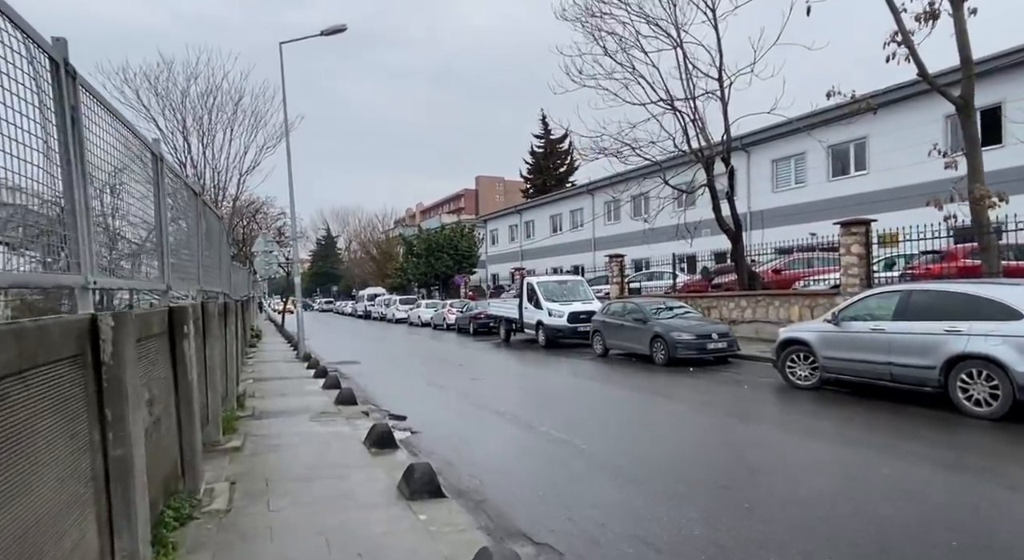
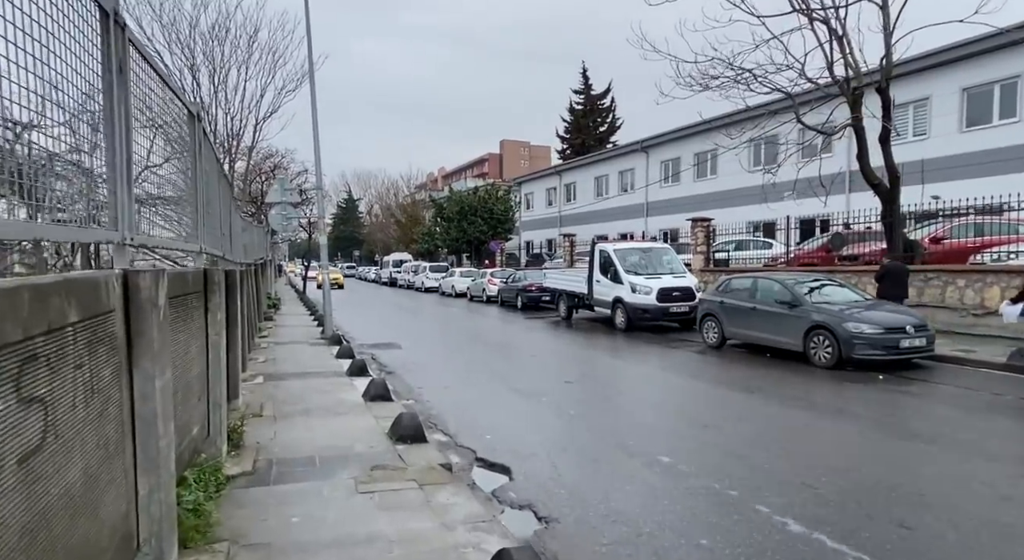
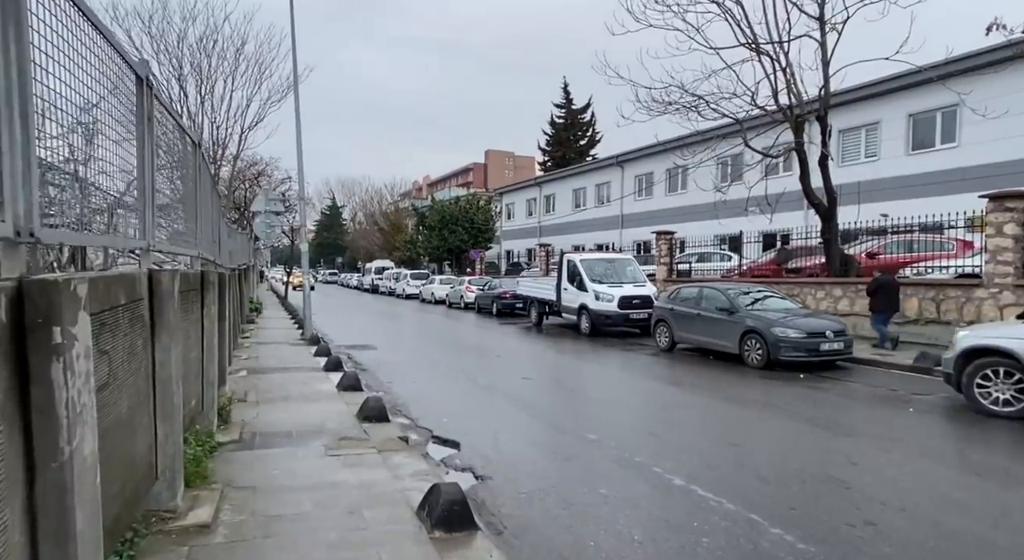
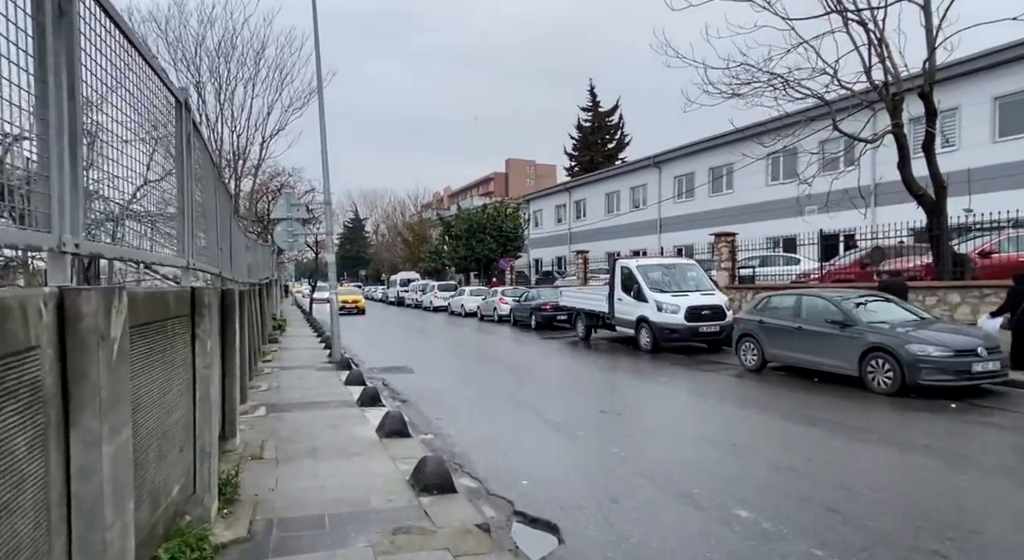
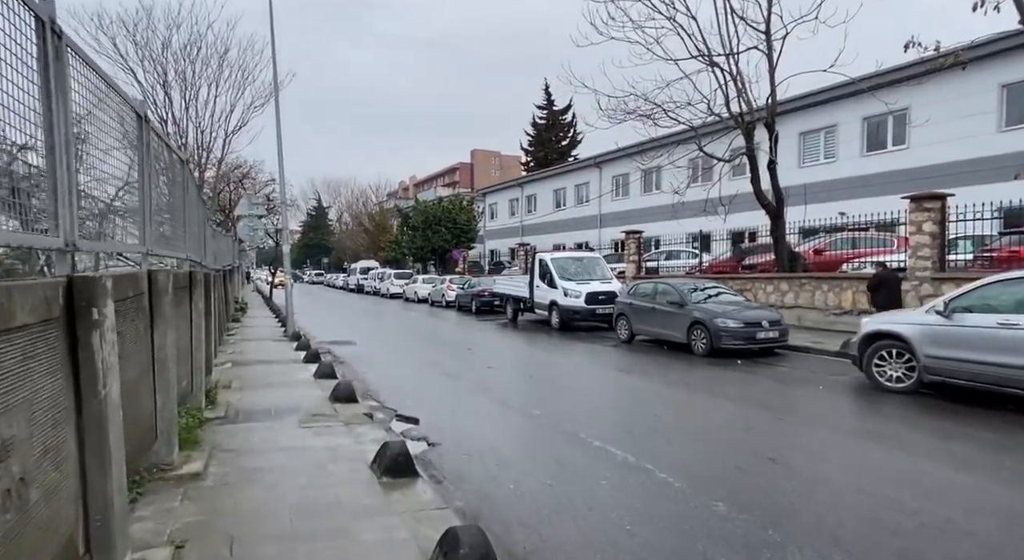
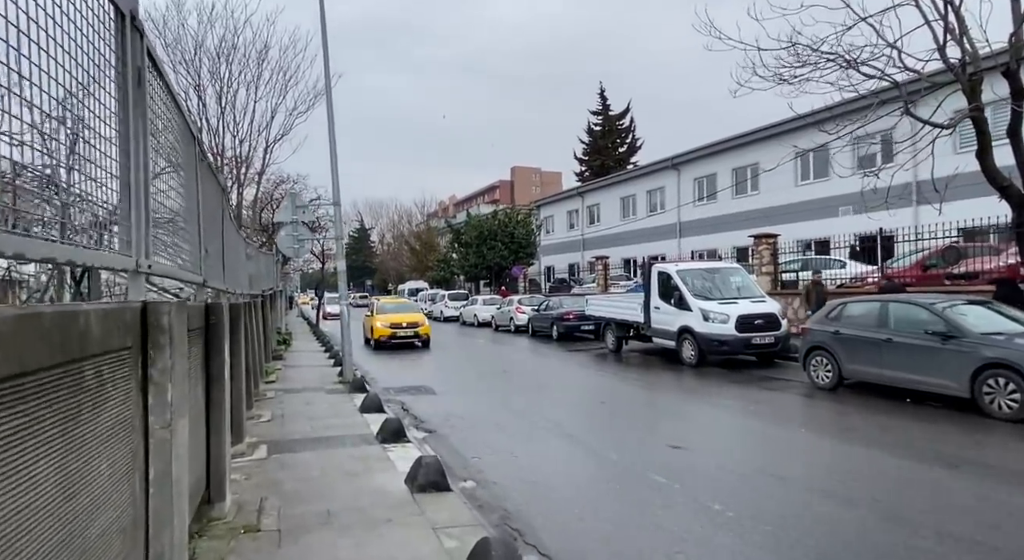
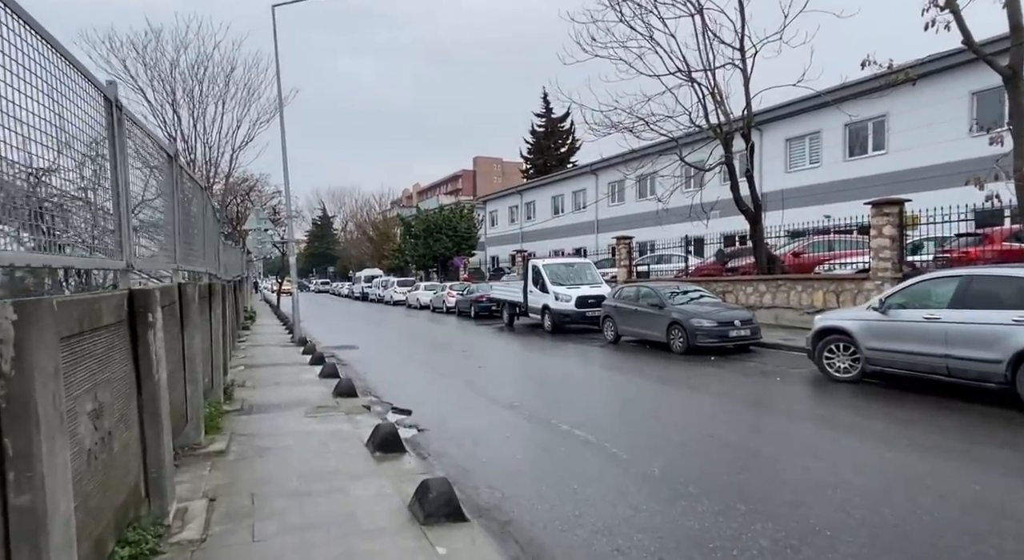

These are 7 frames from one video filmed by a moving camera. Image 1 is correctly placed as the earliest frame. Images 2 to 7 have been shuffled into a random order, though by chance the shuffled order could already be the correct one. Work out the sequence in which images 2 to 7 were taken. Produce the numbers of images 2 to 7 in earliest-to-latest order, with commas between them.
7, 5, 3, 2, 4, 6
